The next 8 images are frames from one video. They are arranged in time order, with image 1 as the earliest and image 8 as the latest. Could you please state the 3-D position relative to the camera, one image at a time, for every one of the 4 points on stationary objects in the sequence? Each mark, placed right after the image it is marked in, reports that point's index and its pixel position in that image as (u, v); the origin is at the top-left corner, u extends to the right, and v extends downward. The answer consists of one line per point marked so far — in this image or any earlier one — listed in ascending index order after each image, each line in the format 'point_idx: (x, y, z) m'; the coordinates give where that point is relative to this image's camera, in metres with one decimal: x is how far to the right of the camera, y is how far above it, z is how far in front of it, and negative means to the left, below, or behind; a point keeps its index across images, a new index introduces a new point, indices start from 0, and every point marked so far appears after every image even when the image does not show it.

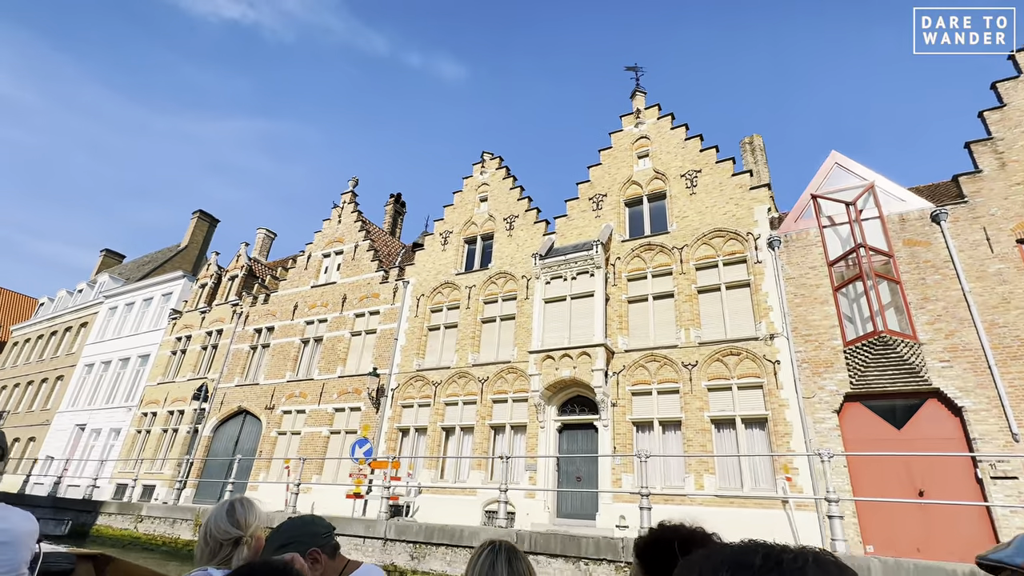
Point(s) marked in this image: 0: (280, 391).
0: (-7.5, -3.3, +16.9) m
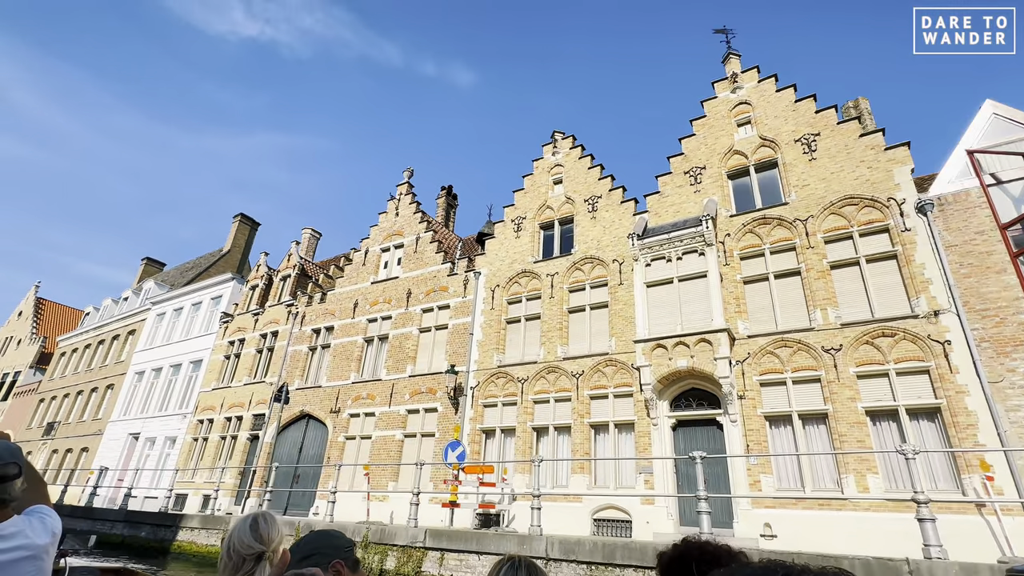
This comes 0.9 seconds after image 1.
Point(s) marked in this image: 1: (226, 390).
0: (-5.1, -3.2, +16.0) m
1: (-10.7, -3.8, +19.4) m
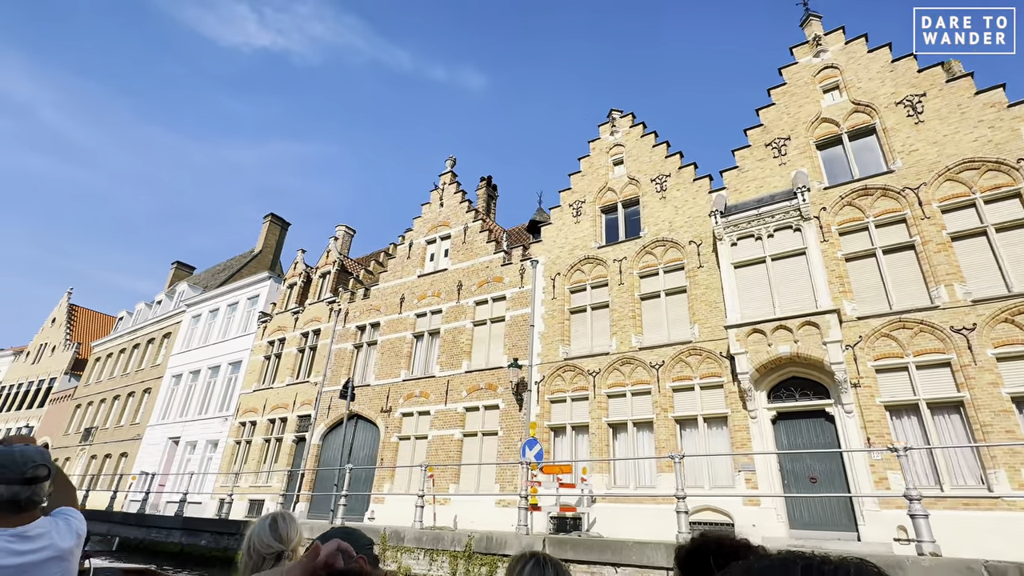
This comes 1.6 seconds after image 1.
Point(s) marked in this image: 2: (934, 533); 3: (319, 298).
0: (-3.4, -3.0, +15.2) m
1: (-8.8, -3.7, +18.8) m
2: (+6.3, -3.6, +7.7) m
3: (-7.2, -0.4, +19.4) m
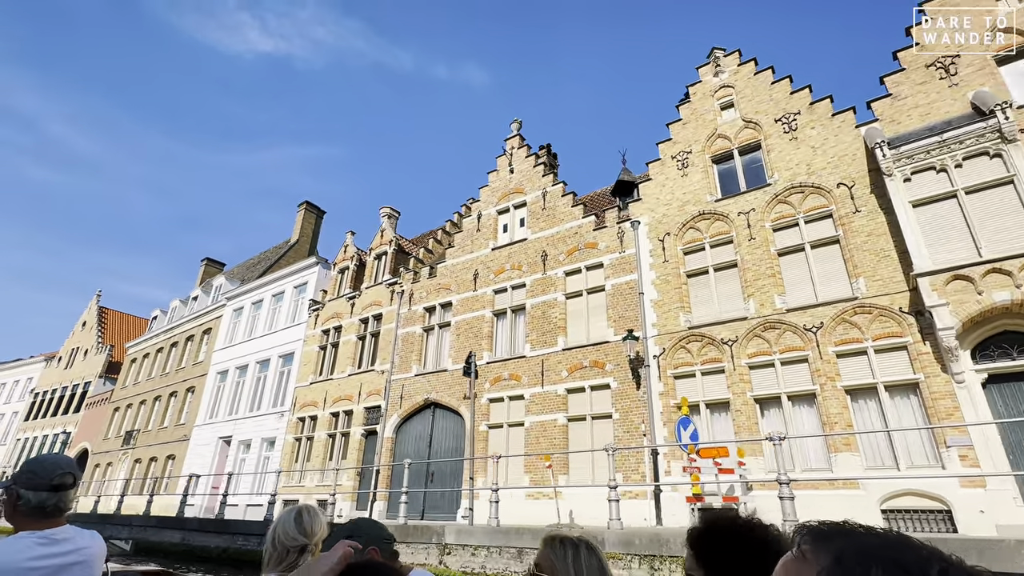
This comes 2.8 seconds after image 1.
0: (-0.8, -2.3, +13.7) m
1: (-6.2, -3.1, +17.4) m
2: (+8.7, -2.6, +6.0) m
3: (-4.6, +0.3, +18.0) m
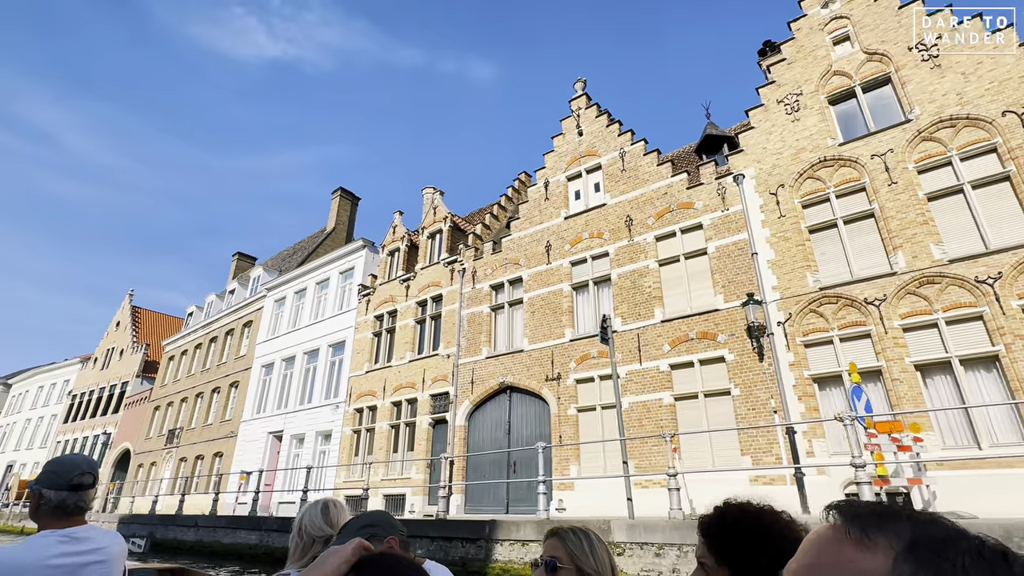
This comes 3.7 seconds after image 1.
0: (+1.3, -1.6, +12.5) m
1: (-3.9, -2.6, +16.3) m
2: (+10.5, -1.7, +4.5) m
3: (-2.5, +0.9, +16.8) m
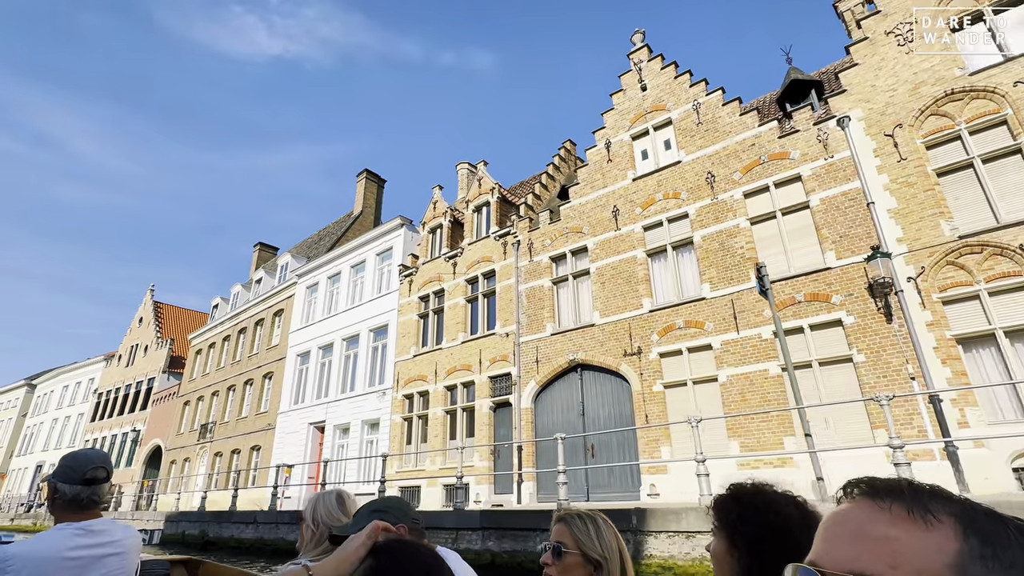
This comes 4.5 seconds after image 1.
0: (+2.9, -0.8, +11.4) m
1: (-2.2, -1.9, +15.3) m
2: (+12.1, -0.8, +3.3) m
3: (-0.9, +1.6, +15.7) m
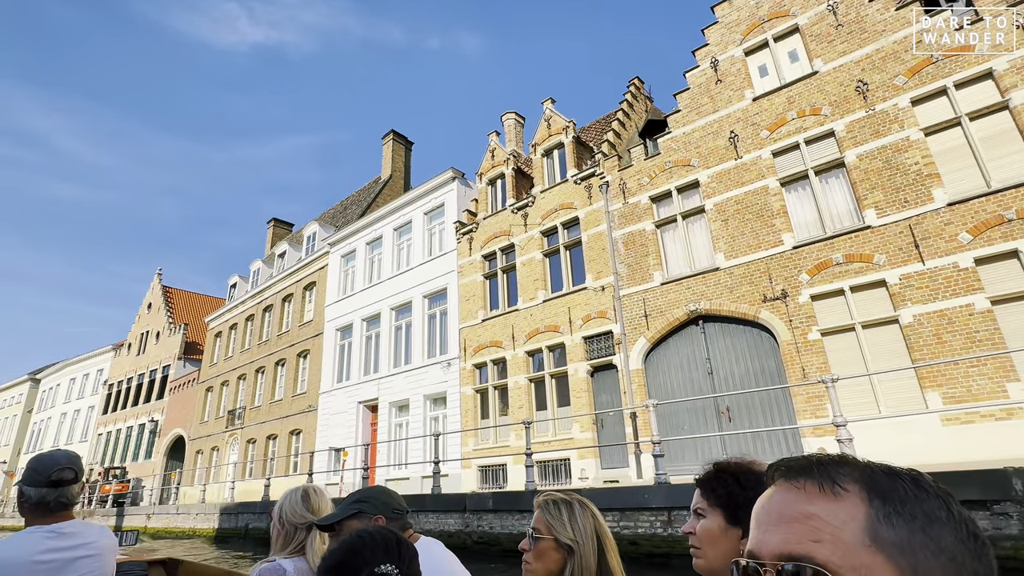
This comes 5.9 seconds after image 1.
0: (+5.1, +0.4, +9.6) m
1: (0.0, -0.7, +13.5) m
2: (+14.3, +0.5, +1.6) m
3: (+1.2, +2.9, +13.8) m
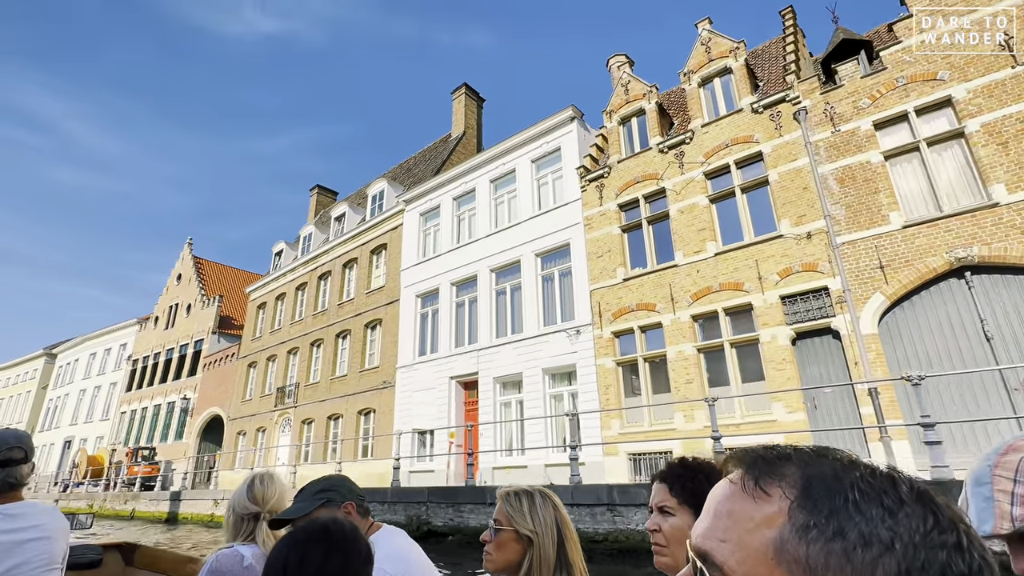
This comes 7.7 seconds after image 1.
0: (+8.5, +1.3, +7.2) m
1: (+3.3, +0.3, +11.2) m
2: (+17.7, +1.1, -0.8) m
3: (+4.6, +3.9, +11.4) m
